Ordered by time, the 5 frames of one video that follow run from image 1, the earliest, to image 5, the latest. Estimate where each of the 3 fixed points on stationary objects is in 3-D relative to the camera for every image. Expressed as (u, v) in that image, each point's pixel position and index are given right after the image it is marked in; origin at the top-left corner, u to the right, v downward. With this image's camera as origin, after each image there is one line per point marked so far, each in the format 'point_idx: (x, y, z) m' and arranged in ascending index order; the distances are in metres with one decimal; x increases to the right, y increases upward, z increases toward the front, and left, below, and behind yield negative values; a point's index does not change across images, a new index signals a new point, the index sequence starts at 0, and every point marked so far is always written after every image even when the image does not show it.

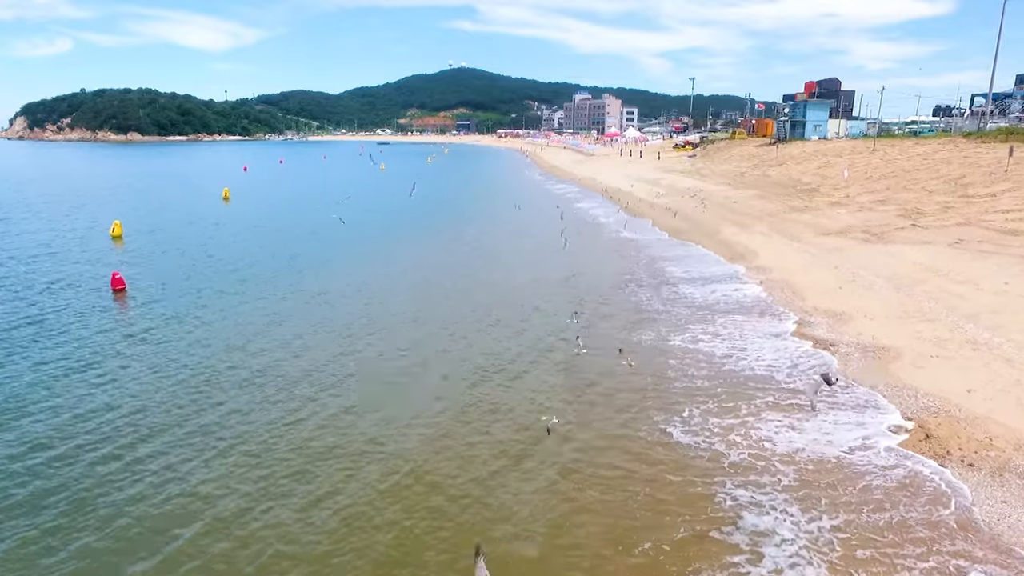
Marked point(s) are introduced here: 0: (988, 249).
0: (+13.4, +1.1, +18.5) m
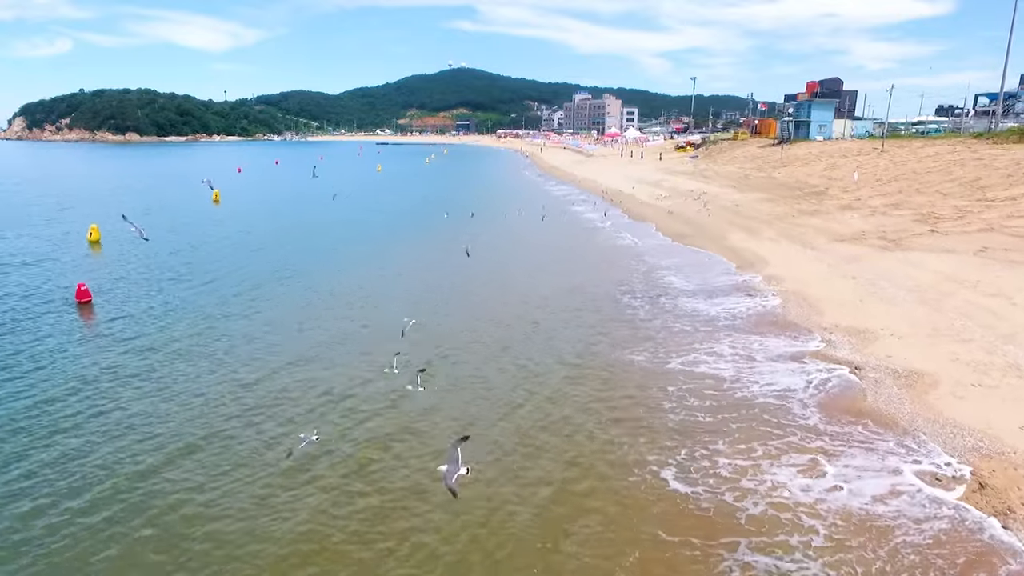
0: (+13.3, +0.8, +17.3) m
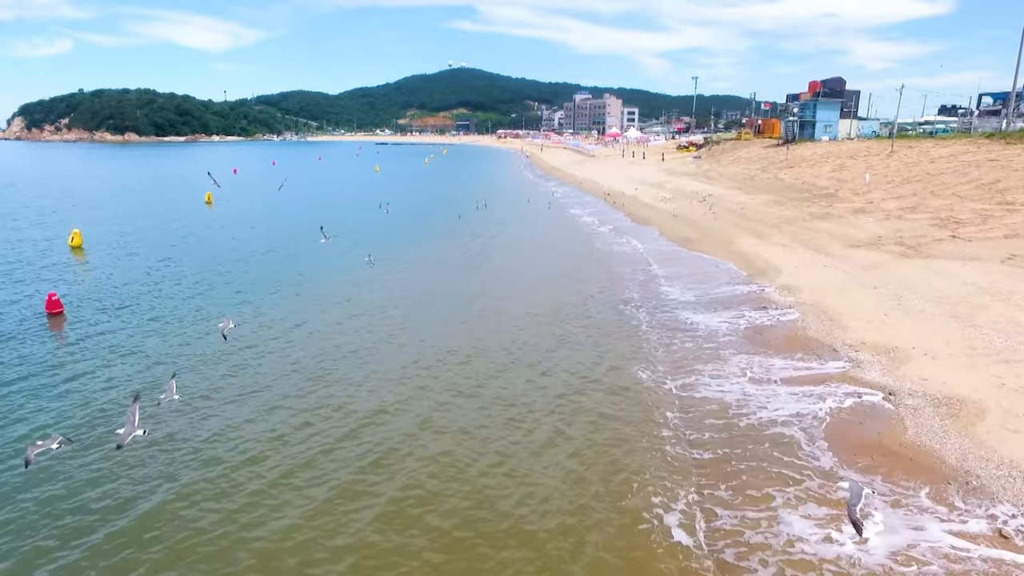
0: (+13.3, +0.5, +16.2) m
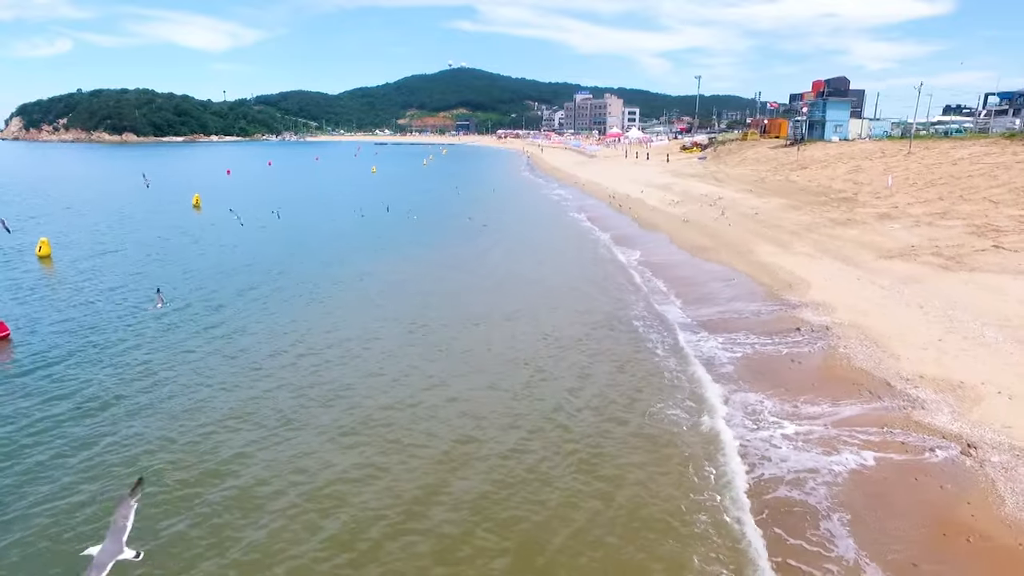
0: (+13.3, +0.1, +14.4) m
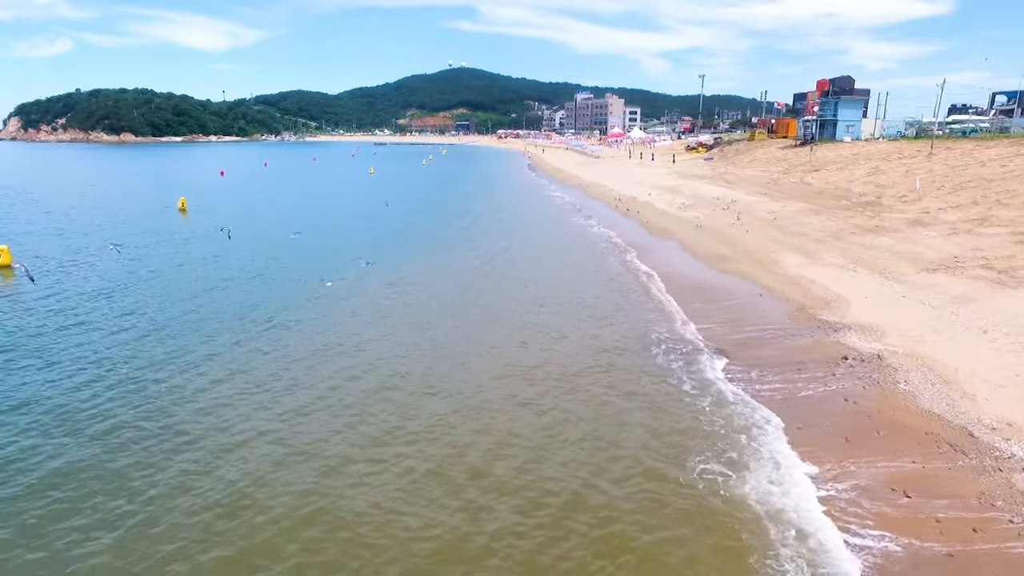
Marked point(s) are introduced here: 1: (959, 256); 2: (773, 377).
0: (+13.4, -0.4, +12.5) m
1: (+12.8, +0.9, +18.8) m
2: (+5.1, -1.7, +12.3) m
